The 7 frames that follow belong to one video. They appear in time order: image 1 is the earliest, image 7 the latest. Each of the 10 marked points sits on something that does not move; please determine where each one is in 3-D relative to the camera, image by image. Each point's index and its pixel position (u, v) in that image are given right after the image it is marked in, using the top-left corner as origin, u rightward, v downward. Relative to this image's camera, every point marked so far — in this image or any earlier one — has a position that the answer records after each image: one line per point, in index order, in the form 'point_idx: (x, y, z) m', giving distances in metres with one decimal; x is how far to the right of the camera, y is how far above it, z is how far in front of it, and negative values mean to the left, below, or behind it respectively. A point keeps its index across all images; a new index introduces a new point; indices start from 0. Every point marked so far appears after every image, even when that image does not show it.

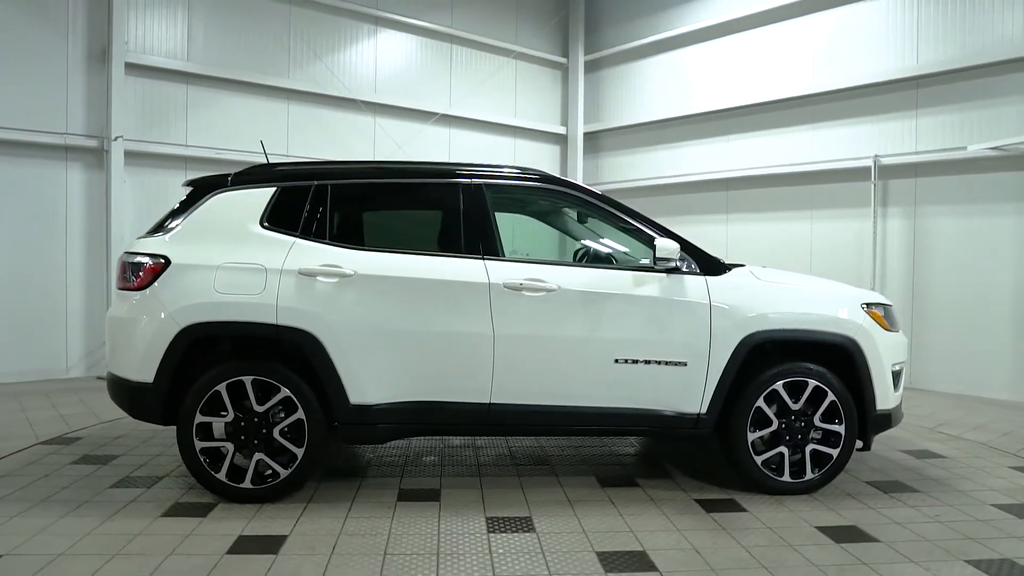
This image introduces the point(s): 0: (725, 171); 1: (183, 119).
0: (+2.7, +1.5, +8.8) m
1: (-3.5, +1.8, +7.3) m
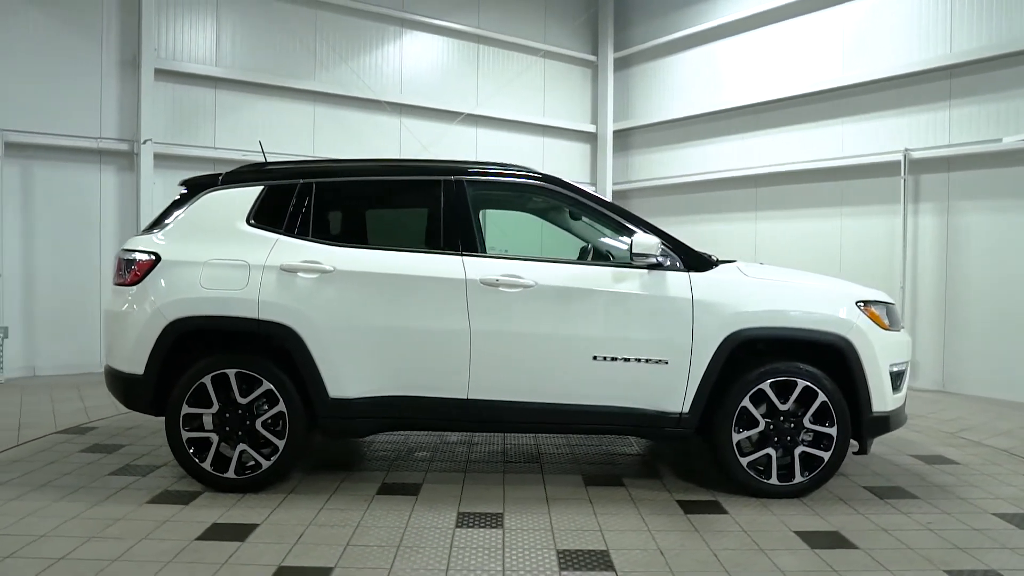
0: (+3.0, +1.5, +8.6) m
1: (-3.3, +1.8, +7.5) m
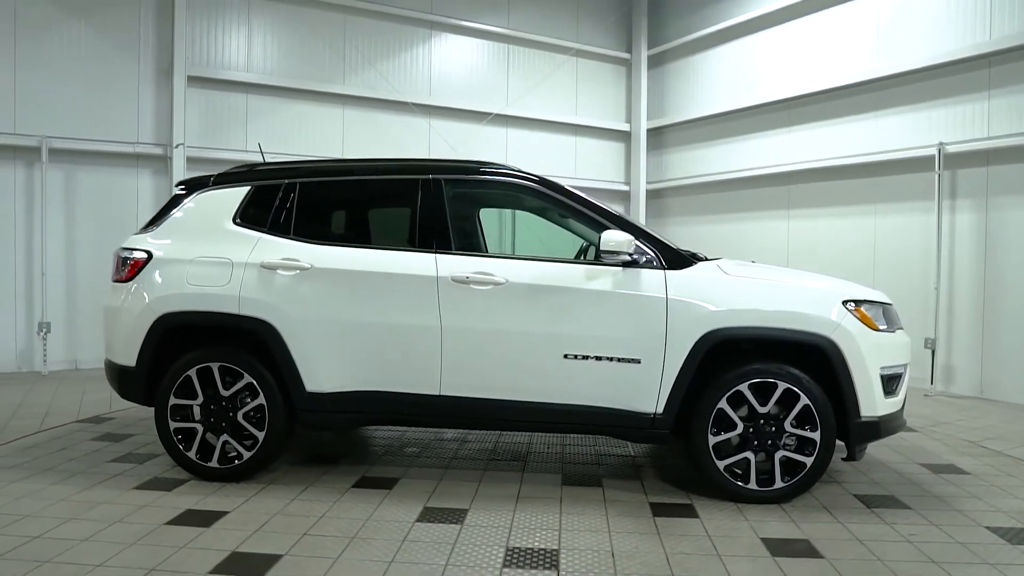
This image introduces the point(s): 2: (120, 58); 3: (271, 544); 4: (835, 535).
0: (+3.3, +1.5, +8.3) m
1: (-3.1, +1.8, +7.8) m
2: (-4.1, +2.4, +7.1) m
3: (-1.0, -1.0, +2.8) m
4: (+1.4, -1.1, +3.0) m
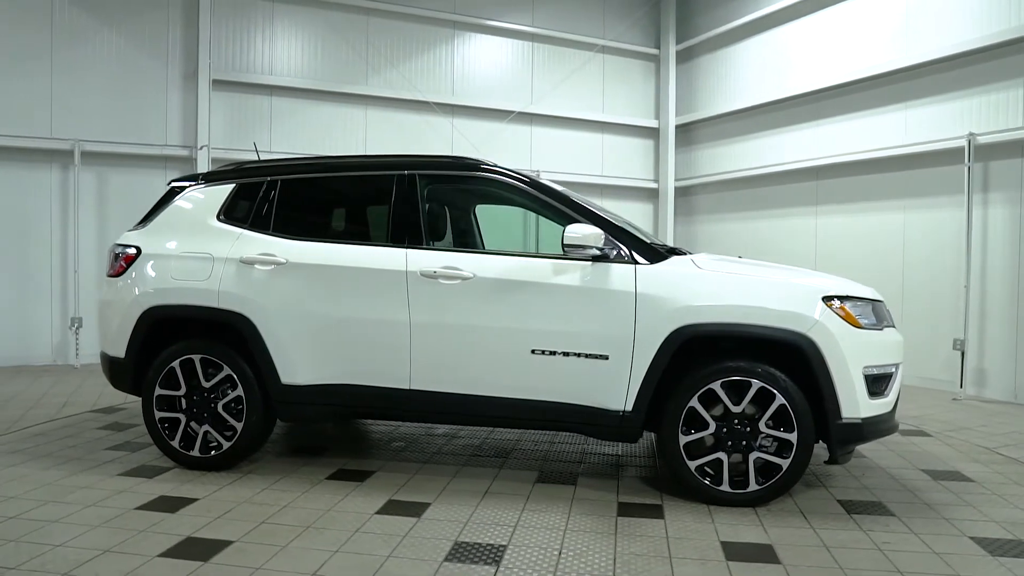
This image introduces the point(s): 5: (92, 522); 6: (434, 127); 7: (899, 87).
0: (+3.6, +1.5, +8.0) m
1: (-2.9, +1.9, +8.0) m
2: (-3.9, +2.4, +7.4) m
3: (-1.2, -1.0, +2.8) m
4: (+1.2, -1.1, +2.9) m
5: (-1.8, -1.0, +2.9) m
6: (-1.0, +2.1, +9.0) m
7: (+4.0, +2.1, +7.1) m
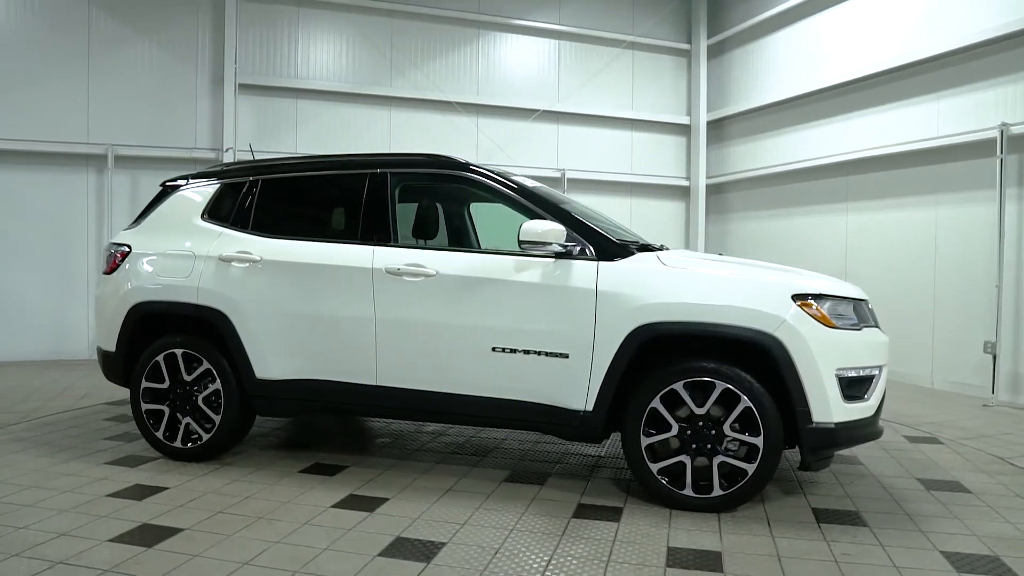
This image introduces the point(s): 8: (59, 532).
0: (+3.8, +1.5, +7.7) m
1: (-2.6, +1.9, +8.2) m
2: (-3.8, +2.5, +7.7) m
3: (-1.4, -1.0, +2.9) m
4: (+1.0, -1.0, +2.7) m
5: (-2.0, -1.0, +3.0) m
6: (-0.7, +2.1, +9.1) m
7: (+4.1, +2.1, +6.7) m
8: (-1.8, -1.0, +2.7) m
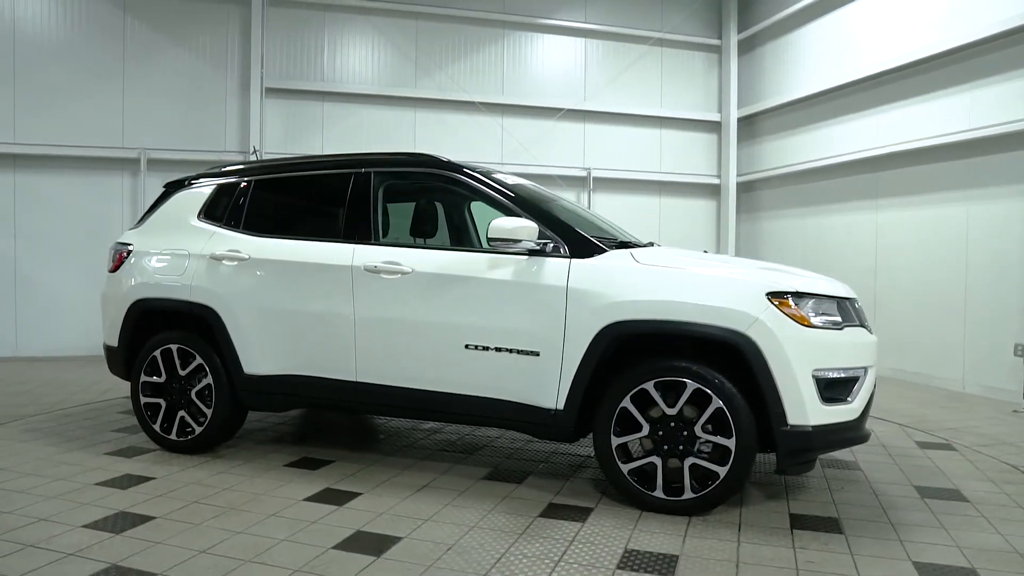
0: (+4.0, +1.5, +7.4) m
1: (-2.4, +1.9, +8.4) m
2: (-3.5, +2.5, +8.0) m
3: (-1.6, -1.0, +3.0) m
4: (+0.8, -1.0, +2.7) m
5: (-2.1, -1.0, +3.2) m
6: (-0.4, +2.1, +9.1) m
7: (+4.2, +2.1, +6.4) m
8: (-2.0, -1.0, +2.9) m
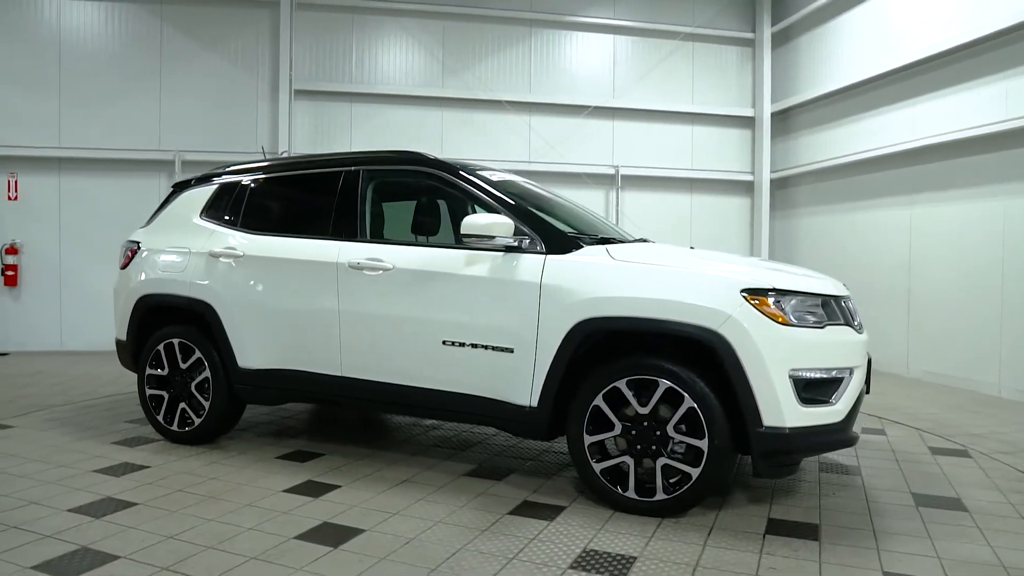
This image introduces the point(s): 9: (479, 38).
0: (+4.2, +1.5, +7.1) m
1: (-2.1, +1.9, +8.6) m
2: (-3.3, +2.5, +8.3) m
3: (-1.7, -1.0, +3.2) m
4: (+0.6, -1.0, +2.6) m
5: (-2.3, -0.9, +3.3) m
6: (-0.1, +2.2, +9.1) m
7: (+4.3, +2.1, +6.0) m
8: (-2.1, -0.9, +3.0) m
9: (-0.5, +3.3, +9.0) m
